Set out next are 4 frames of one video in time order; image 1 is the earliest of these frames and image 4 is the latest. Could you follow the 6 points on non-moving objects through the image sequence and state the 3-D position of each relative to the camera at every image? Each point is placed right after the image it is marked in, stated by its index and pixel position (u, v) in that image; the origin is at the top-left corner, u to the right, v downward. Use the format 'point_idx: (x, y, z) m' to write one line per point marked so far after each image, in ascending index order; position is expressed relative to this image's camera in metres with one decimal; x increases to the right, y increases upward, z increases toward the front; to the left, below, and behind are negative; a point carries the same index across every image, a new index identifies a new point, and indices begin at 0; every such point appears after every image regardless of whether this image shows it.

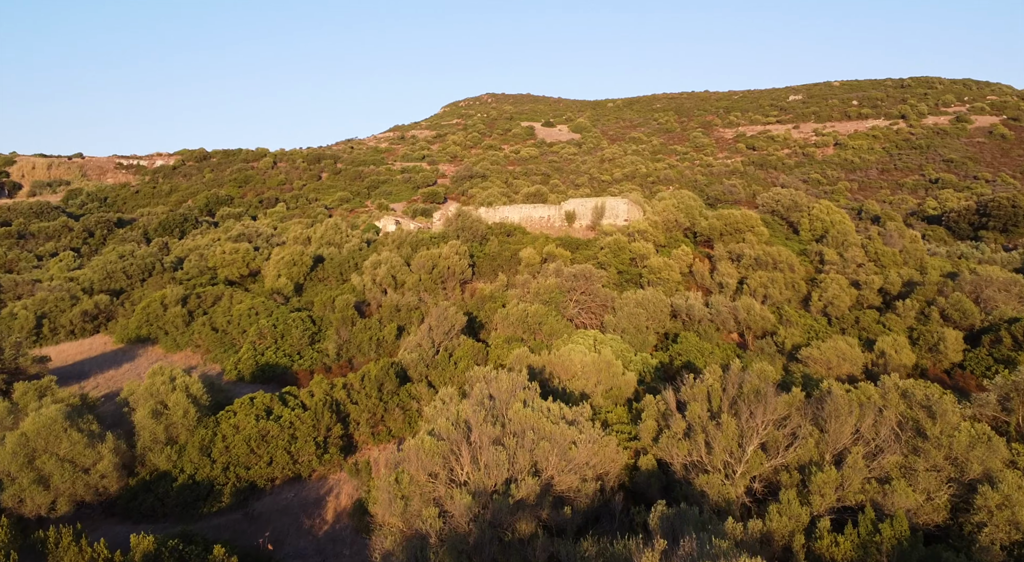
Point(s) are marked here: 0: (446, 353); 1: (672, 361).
0: (-2.0, -2.1, +19.2) m
1: (+4.8, -2.4, +19.5) m
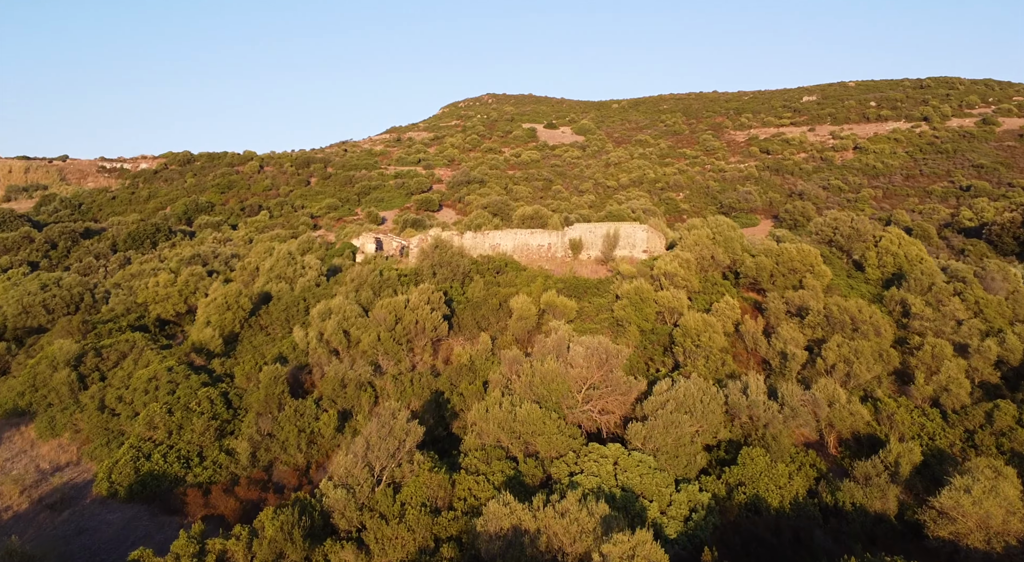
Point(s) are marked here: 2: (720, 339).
0: (-2.4, -4.0, +12.7) m
1: (+4.4, -4.3, +13.0) m
2: (+5.9, -1.7, +18.5) m
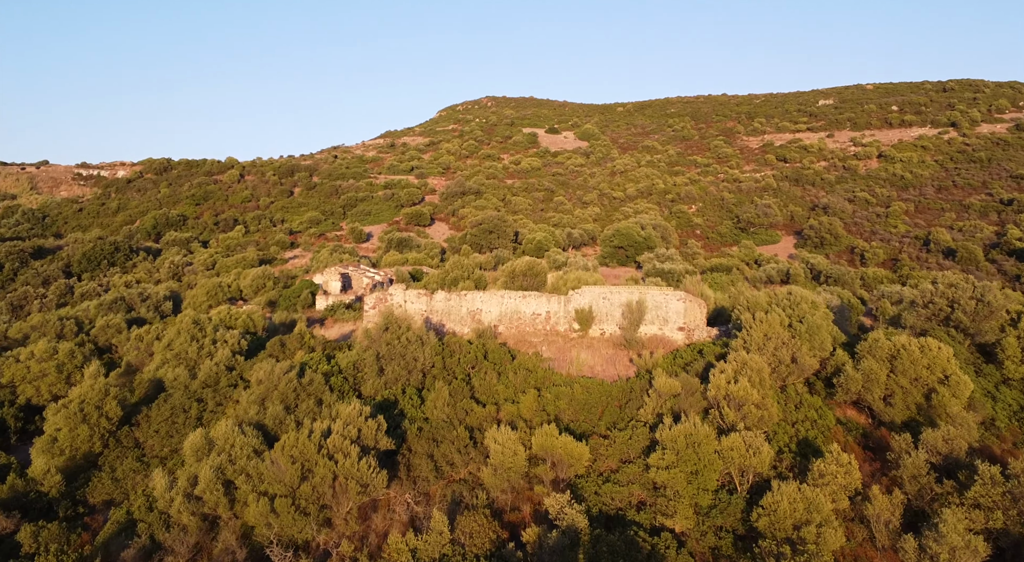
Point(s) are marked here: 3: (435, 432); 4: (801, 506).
0: (-2.9, -6.6, +5.0) m
1: (+3.8, -6.9, +5.3) m
2: (+5.4, -4.3, +10.8) m
3: (-1.8, -3.4, +14.8) m
4: (+5.0, -3.9, +11.3) m
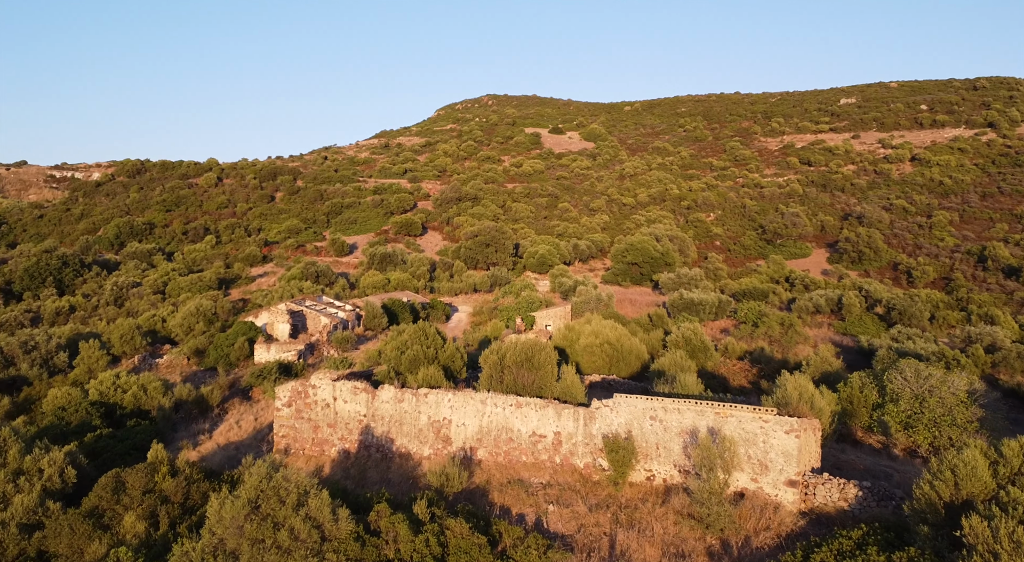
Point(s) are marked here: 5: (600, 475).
0: (-3.3, -8.6, -3.2) m
1: (+3.5, -8.9, -2.9) m
2: (+5.1, -6.3, +2.6) m
3: (-2.1, -5.4, +6.6) m
4: (+4.7, -5.9, +3.0) m
5: (+1.6, -3.6, +12.1) m
